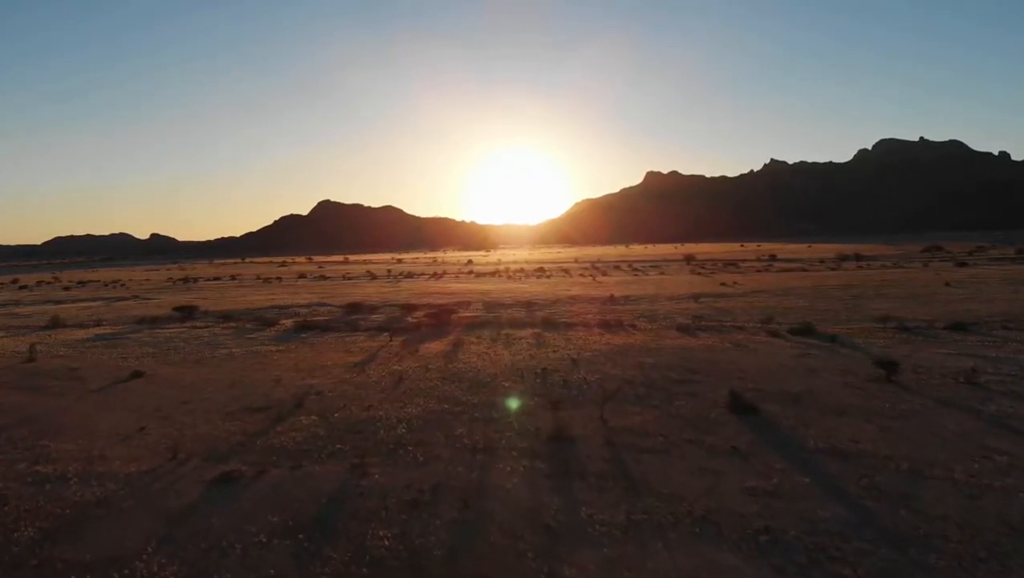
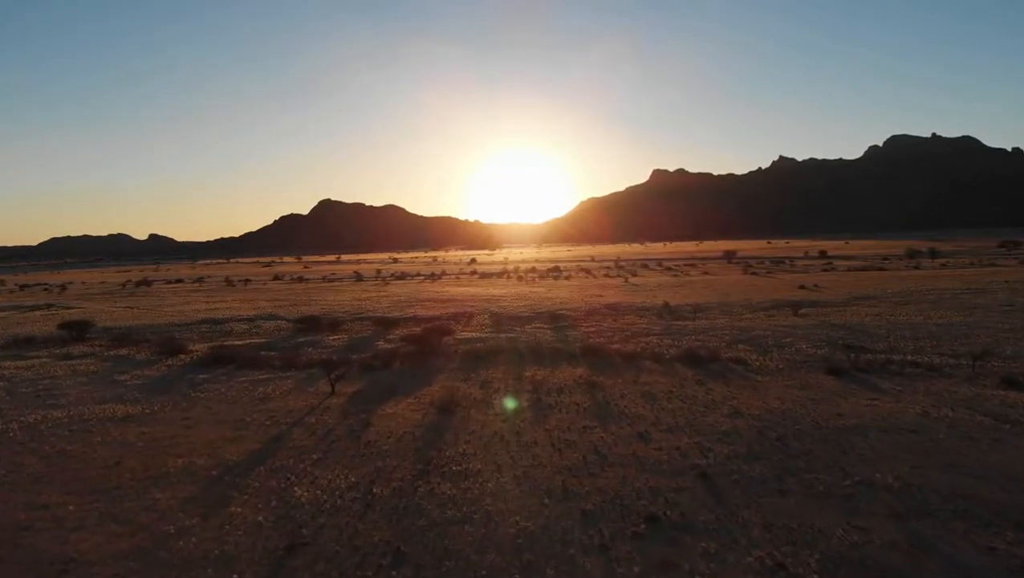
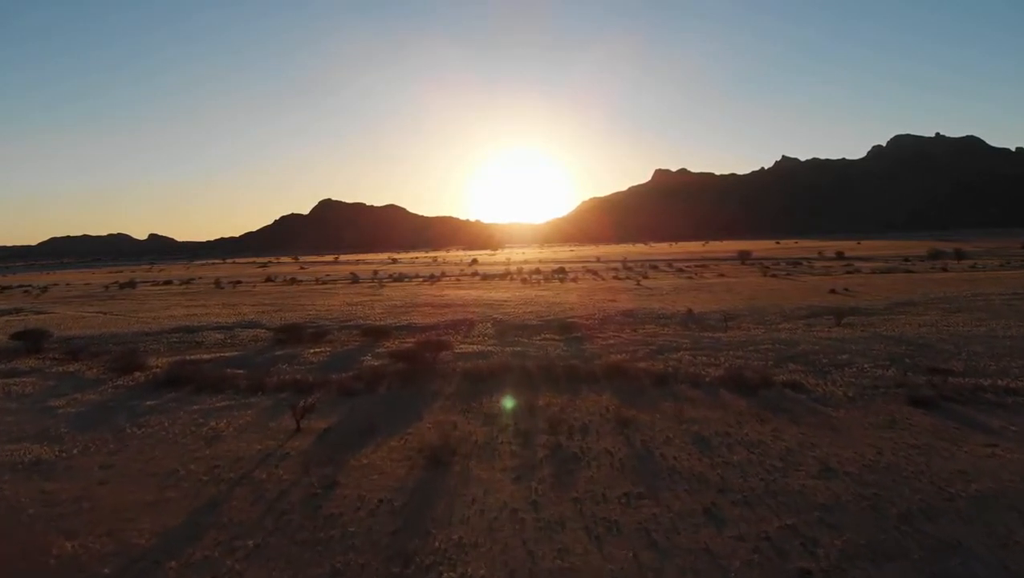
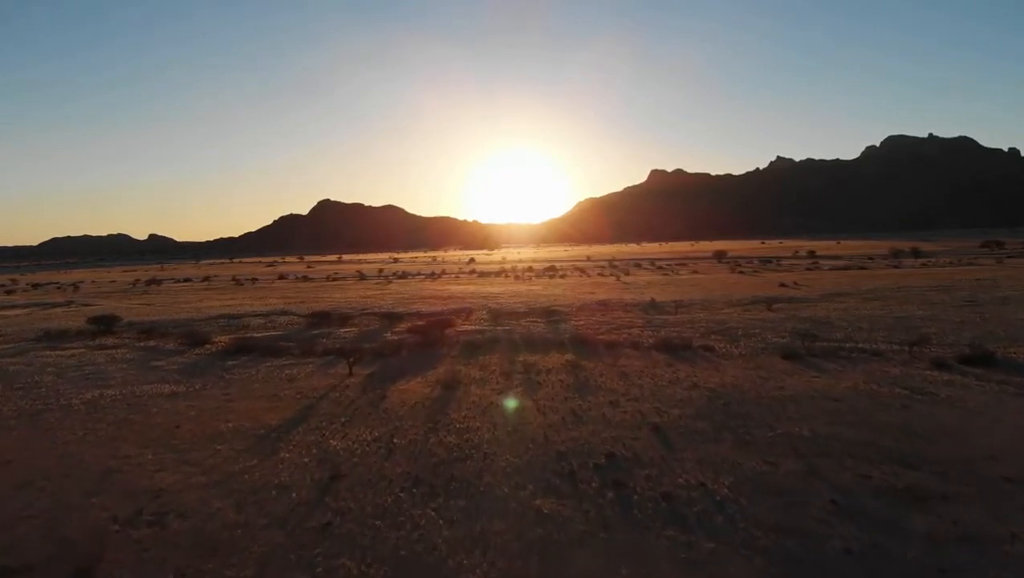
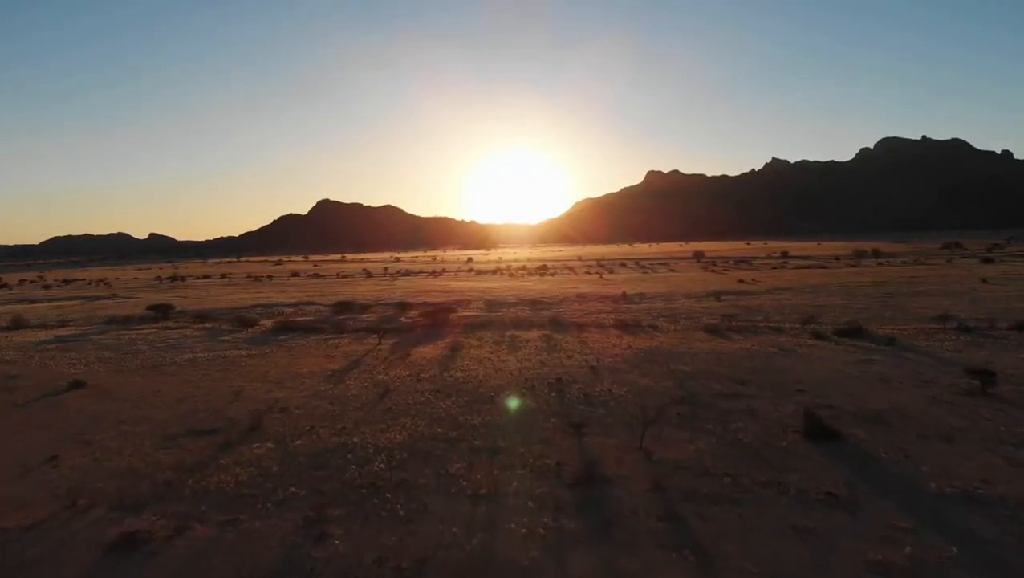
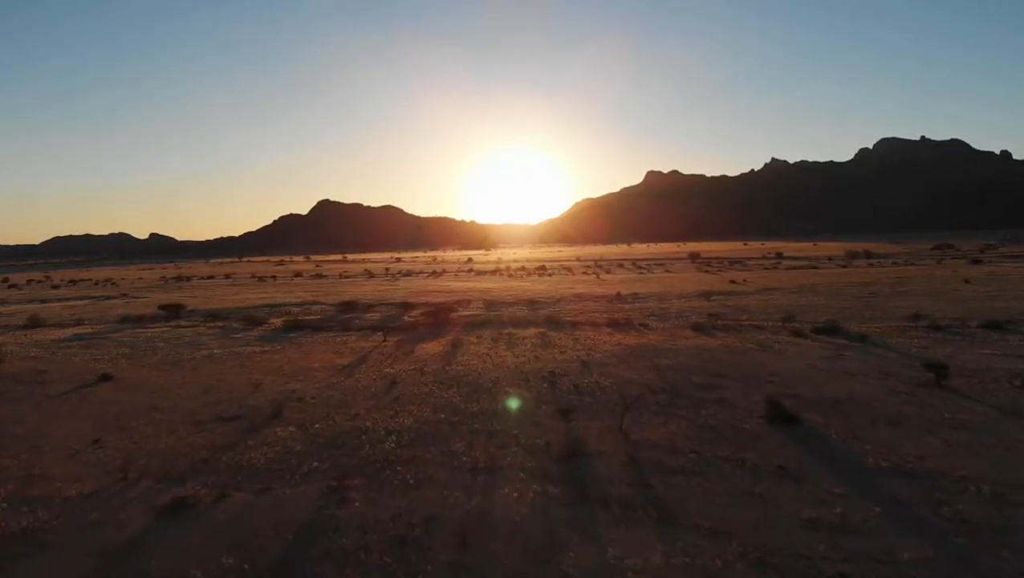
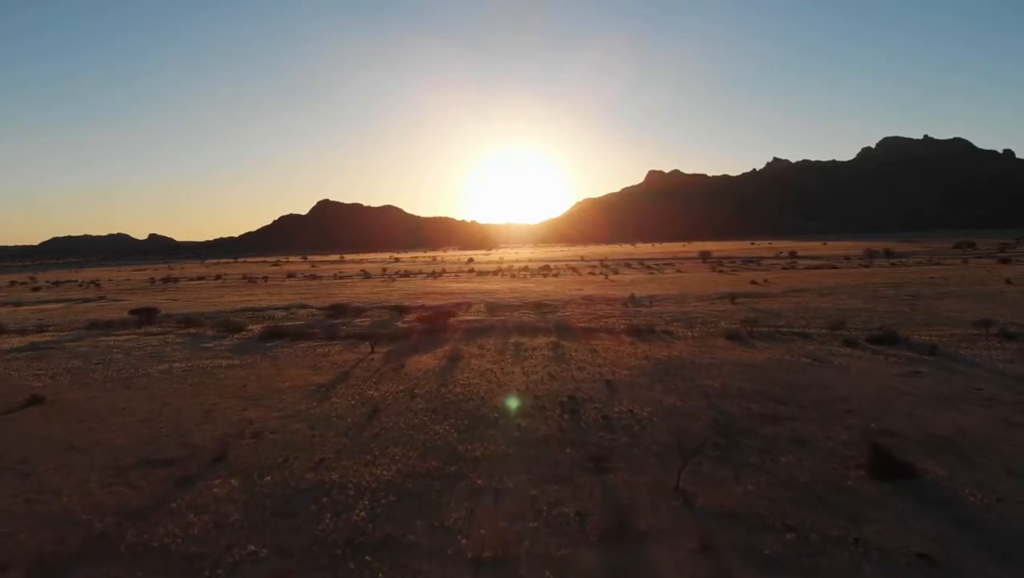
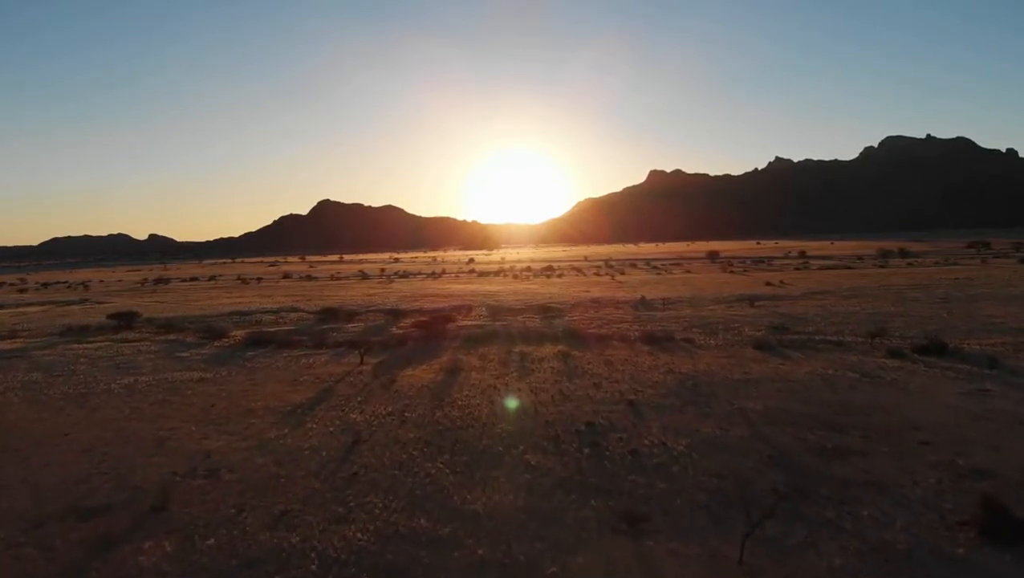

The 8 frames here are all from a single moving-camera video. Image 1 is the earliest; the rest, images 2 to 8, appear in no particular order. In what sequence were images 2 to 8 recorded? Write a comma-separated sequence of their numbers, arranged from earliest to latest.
6, 5, 7, 8, 4, 2, 3
